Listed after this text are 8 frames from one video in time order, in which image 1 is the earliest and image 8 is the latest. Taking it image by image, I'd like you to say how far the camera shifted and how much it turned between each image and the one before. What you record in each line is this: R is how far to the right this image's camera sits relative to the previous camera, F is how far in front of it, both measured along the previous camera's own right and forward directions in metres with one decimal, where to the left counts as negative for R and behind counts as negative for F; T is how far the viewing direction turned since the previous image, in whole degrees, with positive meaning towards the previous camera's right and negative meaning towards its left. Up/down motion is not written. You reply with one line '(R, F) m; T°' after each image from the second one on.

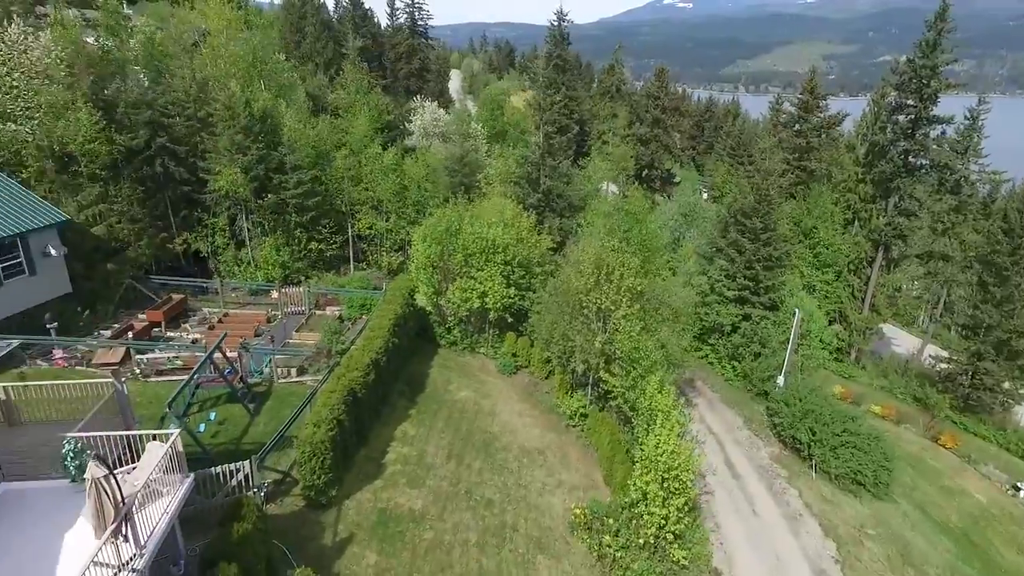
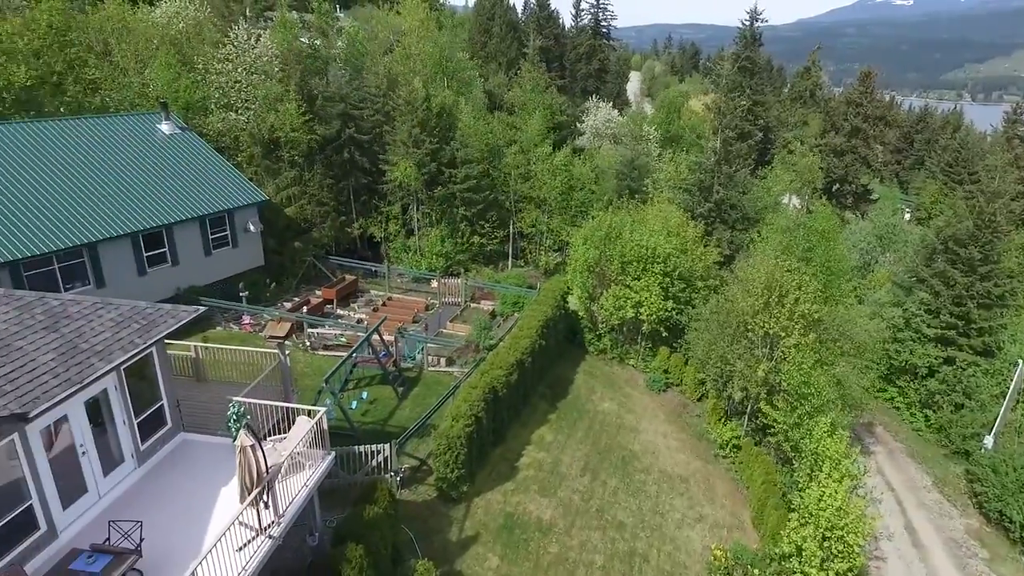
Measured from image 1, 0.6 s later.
(+0.1, +0.7) m; -14°
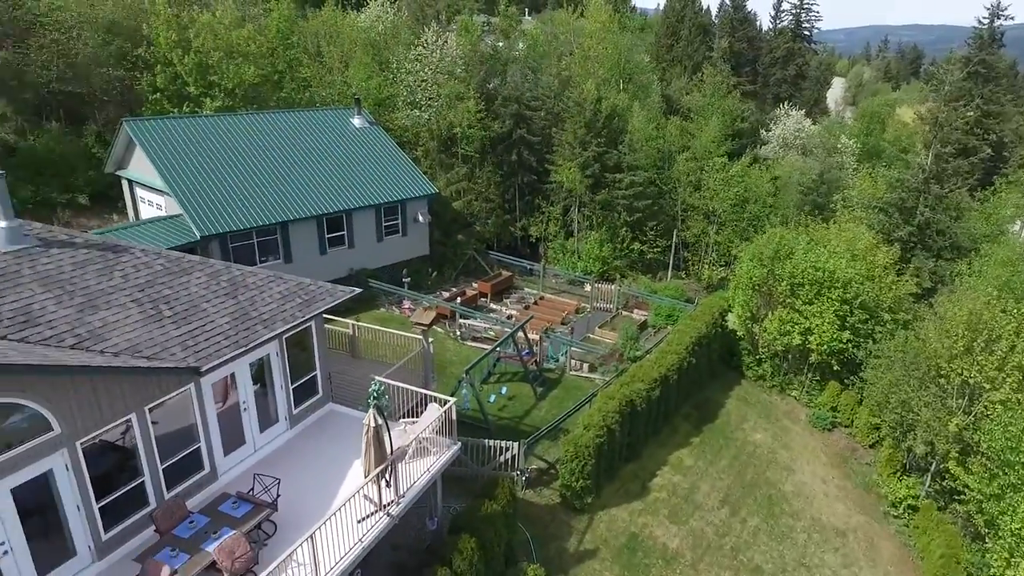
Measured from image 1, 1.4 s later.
(+0.5, +0.4) m; -15°
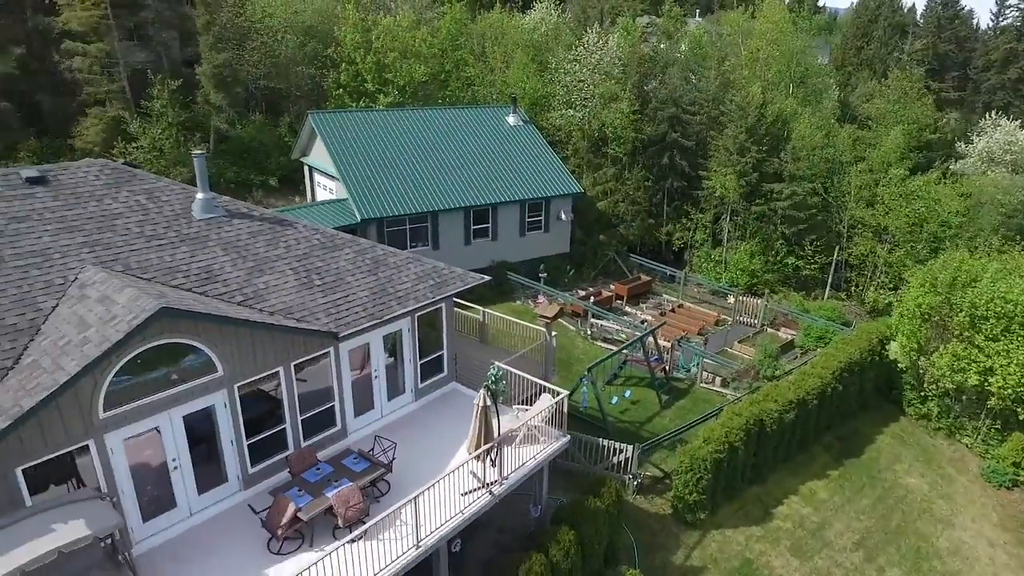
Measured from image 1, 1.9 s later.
(+0.6, -0.1) m; -13°
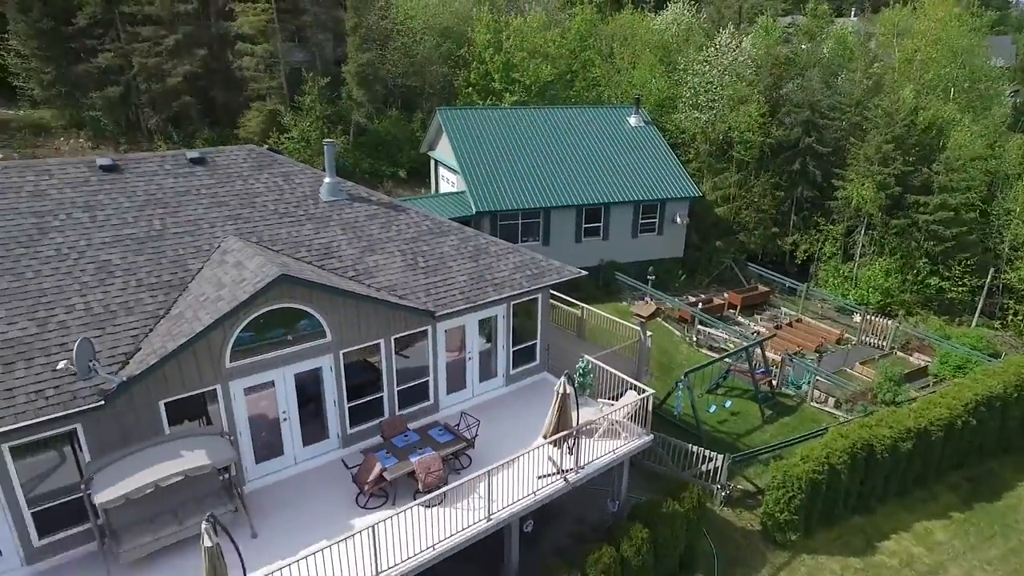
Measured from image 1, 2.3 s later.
(+0.7, -0.3) m; -11°
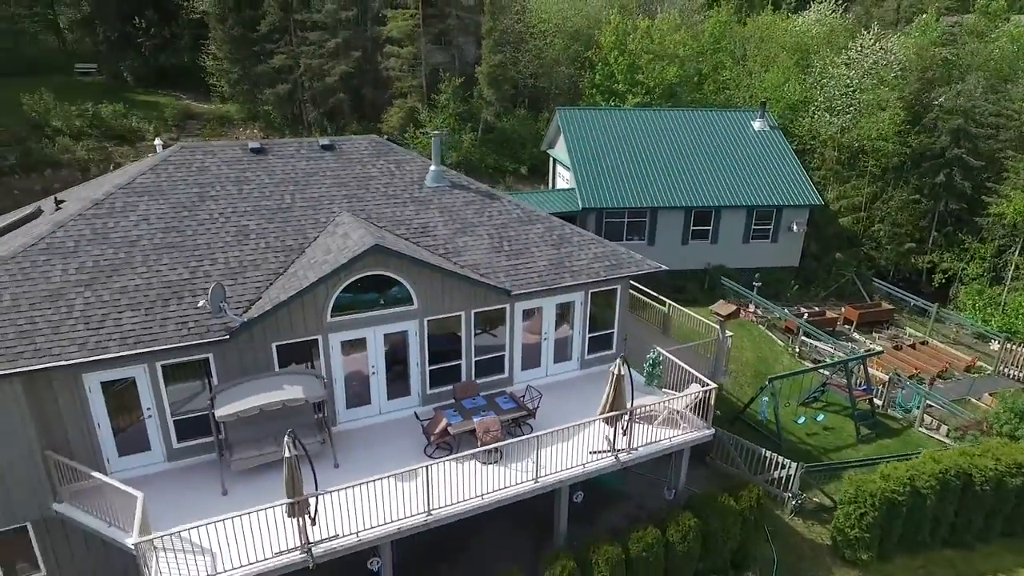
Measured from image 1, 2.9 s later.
(+1.4, -0.9) m; -12°
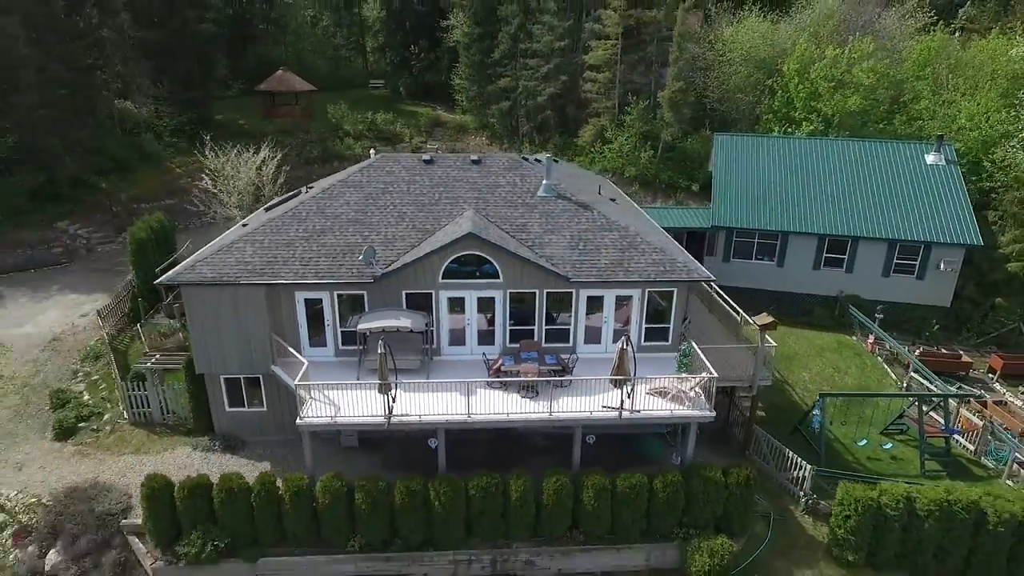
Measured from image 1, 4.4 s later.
(+5.2, -3.8) m; -22°
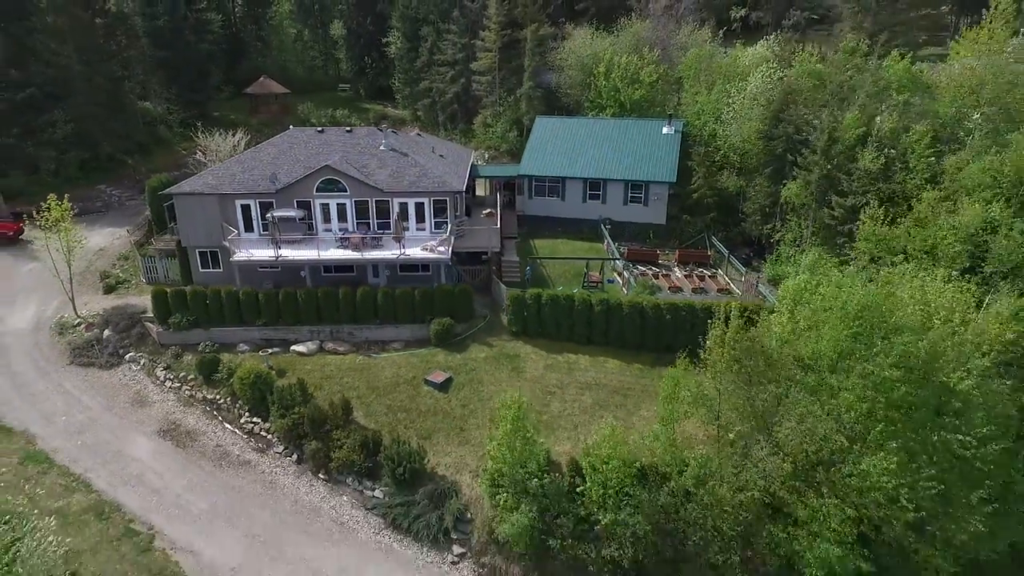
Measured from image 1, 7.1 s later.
(+9.4, -14.8) m; -2°
